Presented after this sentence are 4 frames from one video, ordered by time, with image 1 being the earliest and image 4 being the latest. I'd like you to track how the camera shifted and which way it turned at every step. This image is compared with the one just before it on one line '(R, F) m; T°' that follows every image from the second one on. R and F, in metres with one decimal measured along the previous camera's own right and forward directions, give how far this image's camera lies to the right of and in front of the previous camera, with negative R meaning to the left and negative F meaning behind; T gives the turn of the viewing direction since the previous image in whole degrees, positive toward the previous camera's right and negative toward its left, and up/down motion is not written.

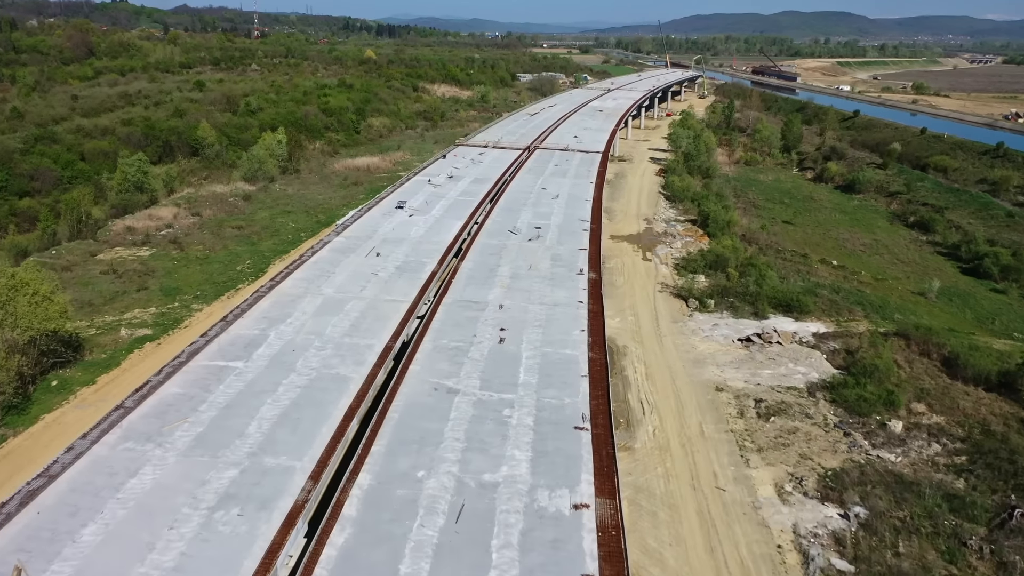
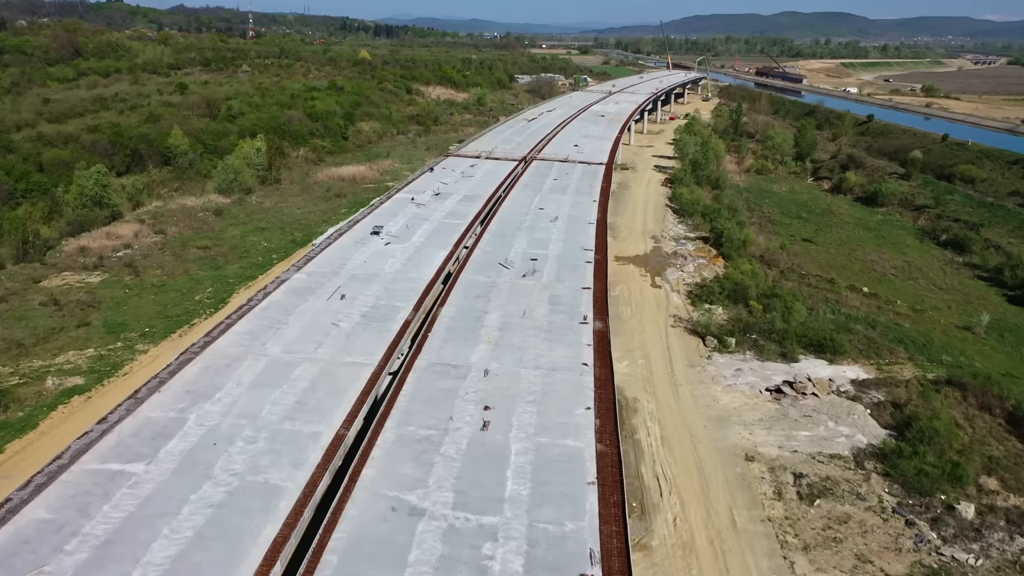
(+0.1, +1.9) m; 0°
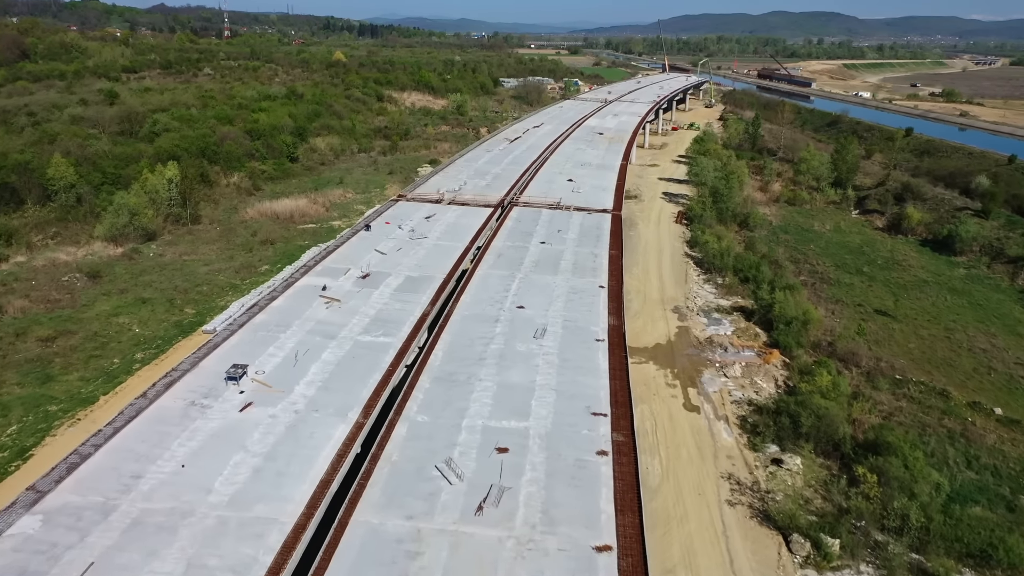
(+0.3, +5.3) m; +1°
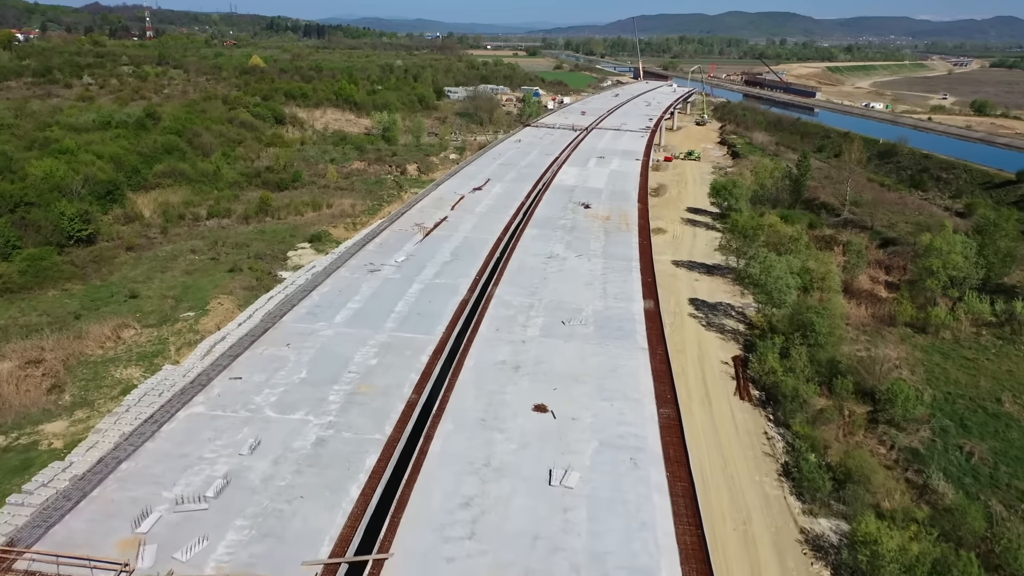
(+0.7, +10.6) m; +3°
